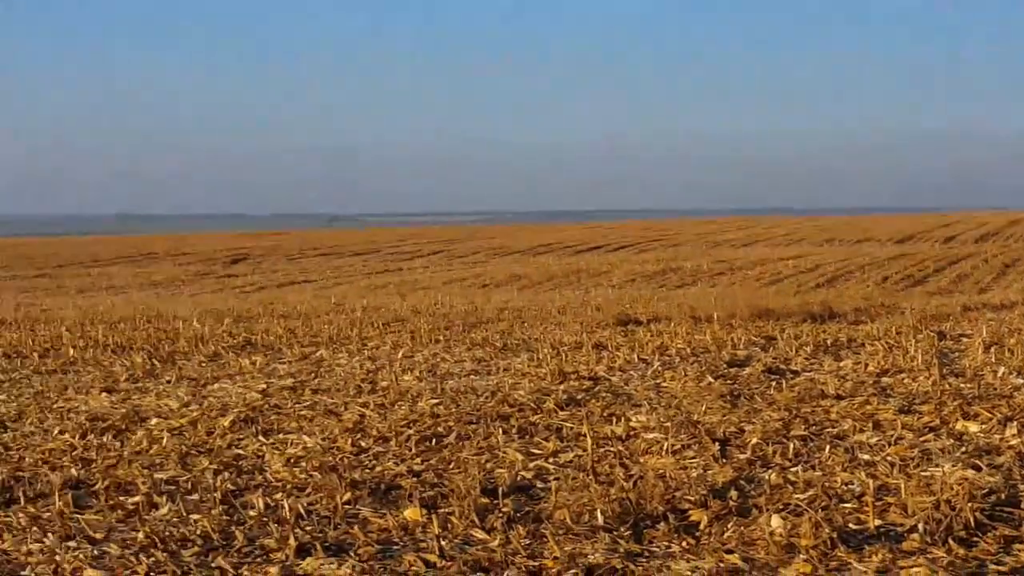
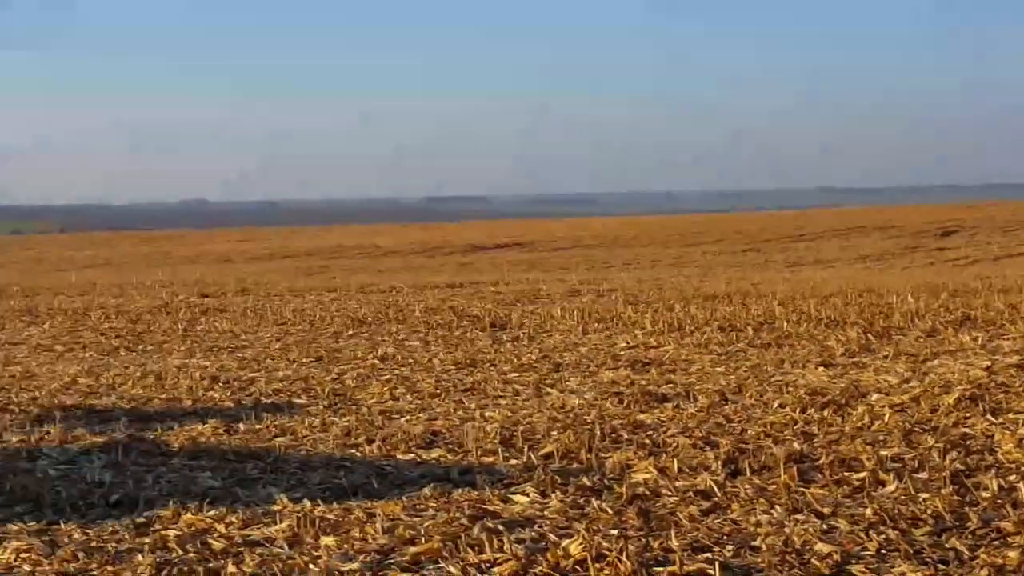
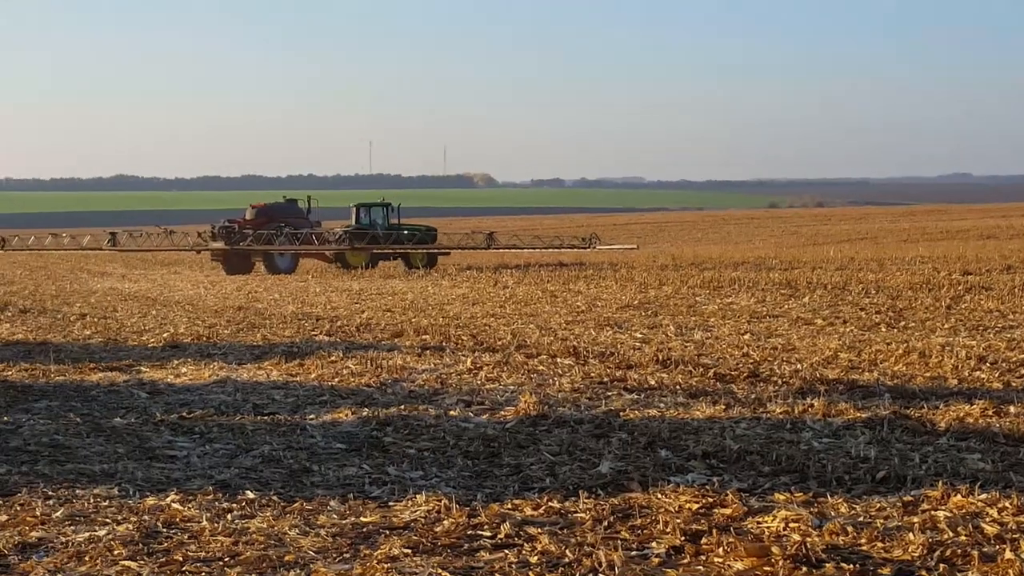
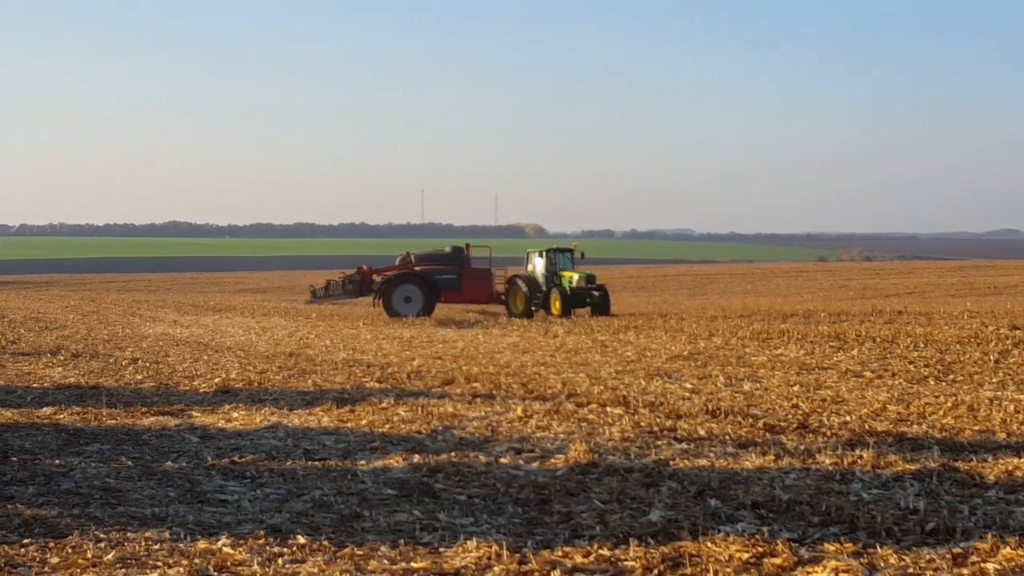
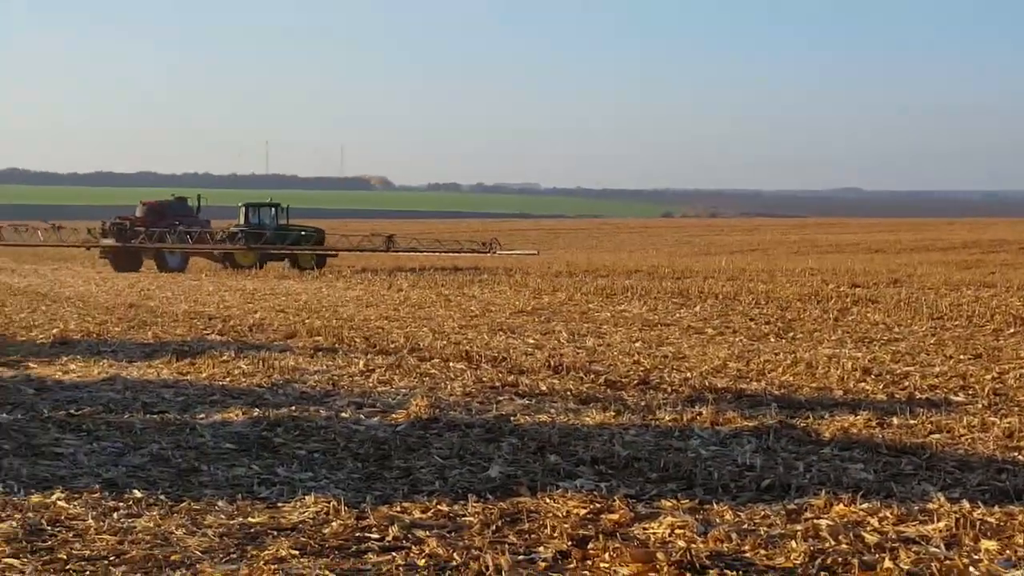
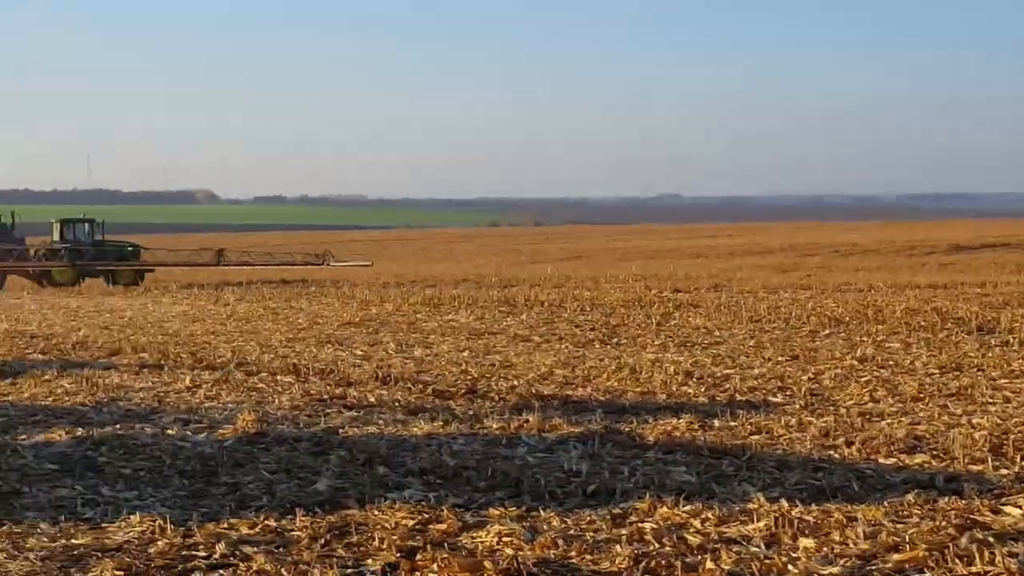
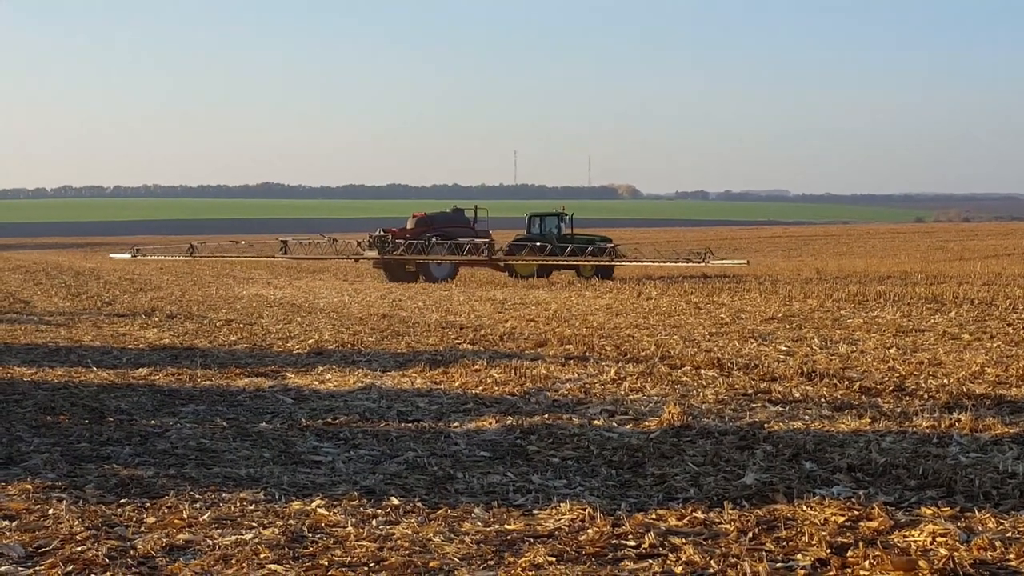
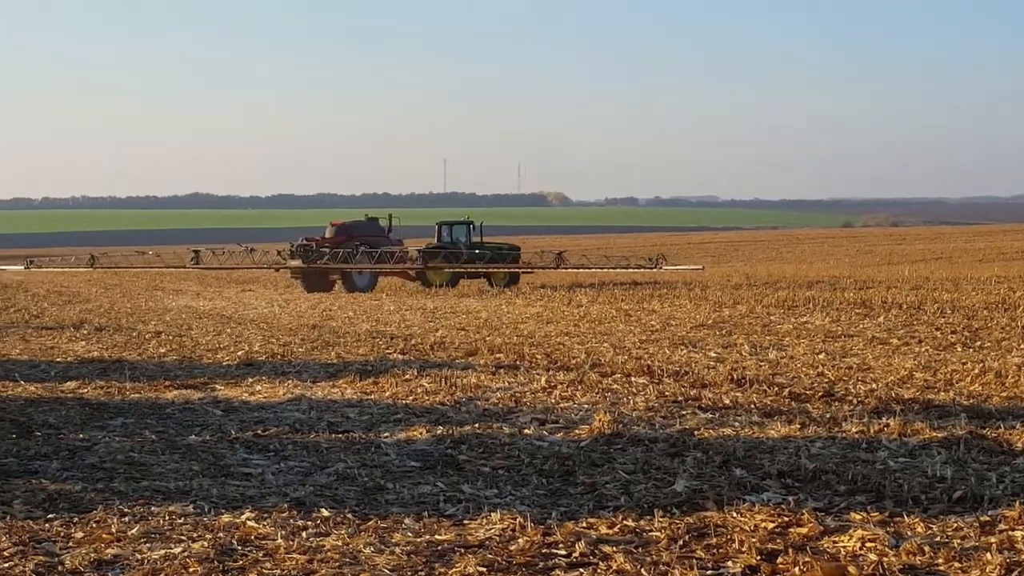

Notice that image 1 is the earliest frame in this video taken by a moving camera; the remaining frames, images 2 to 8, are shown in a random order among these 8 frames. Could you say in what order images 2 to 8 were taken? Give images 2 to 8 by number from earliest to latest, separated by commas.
2, 6, 5, 3, 8, 7, 4
